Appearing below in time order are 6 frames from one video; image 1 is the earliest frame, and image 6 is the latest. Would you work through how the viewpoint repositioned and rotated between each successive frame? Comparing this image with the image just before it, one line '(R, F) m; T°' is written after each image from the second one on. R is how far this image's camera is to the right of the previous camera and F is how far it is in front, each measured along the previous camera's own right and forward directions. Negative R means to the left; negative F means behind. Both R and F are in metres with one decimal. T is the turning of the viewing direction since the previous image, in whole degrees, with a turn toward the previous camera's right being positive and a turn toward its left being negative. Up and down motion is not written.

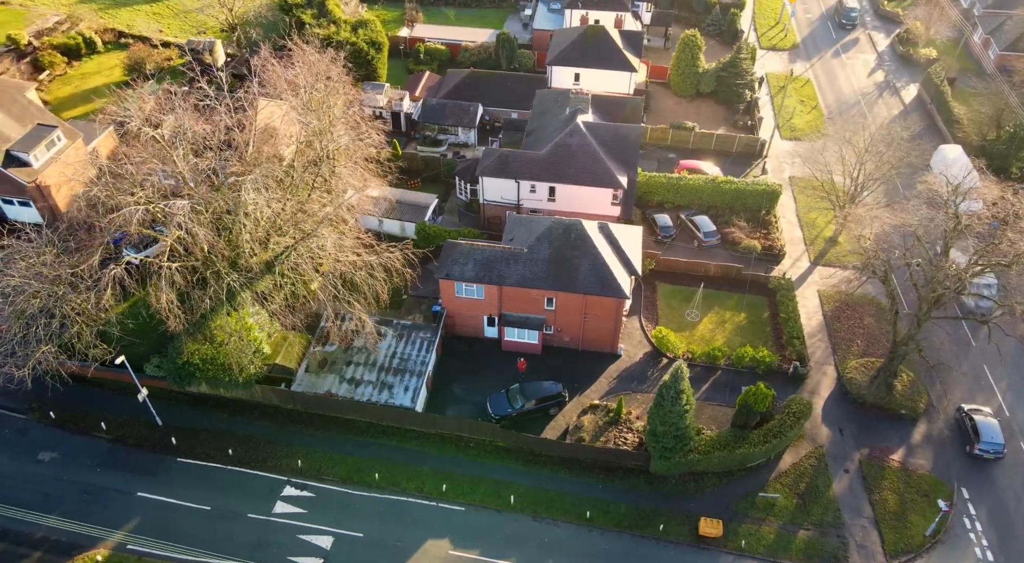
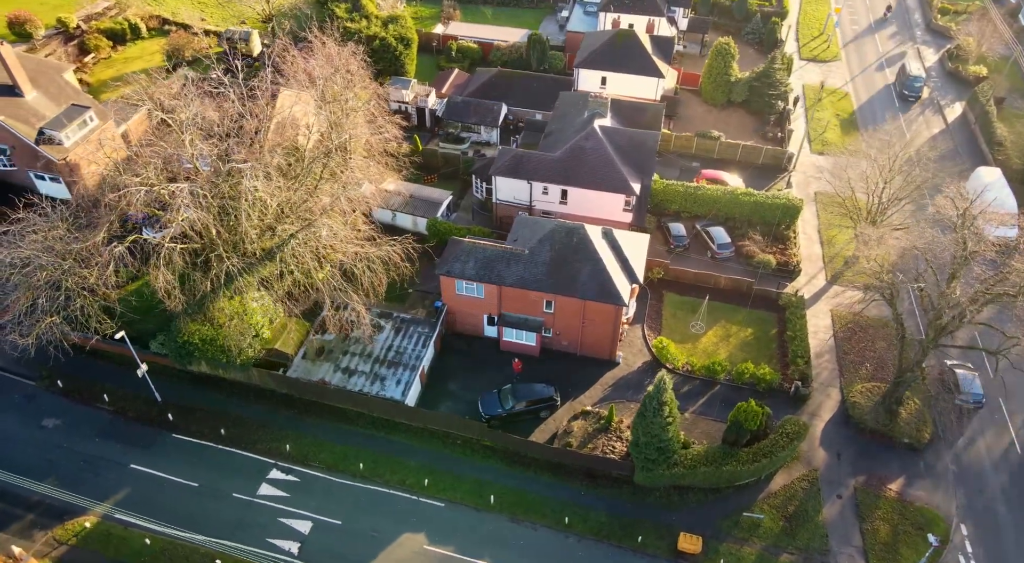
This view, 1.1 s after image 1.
(+2.5, +0.1) m; -4°
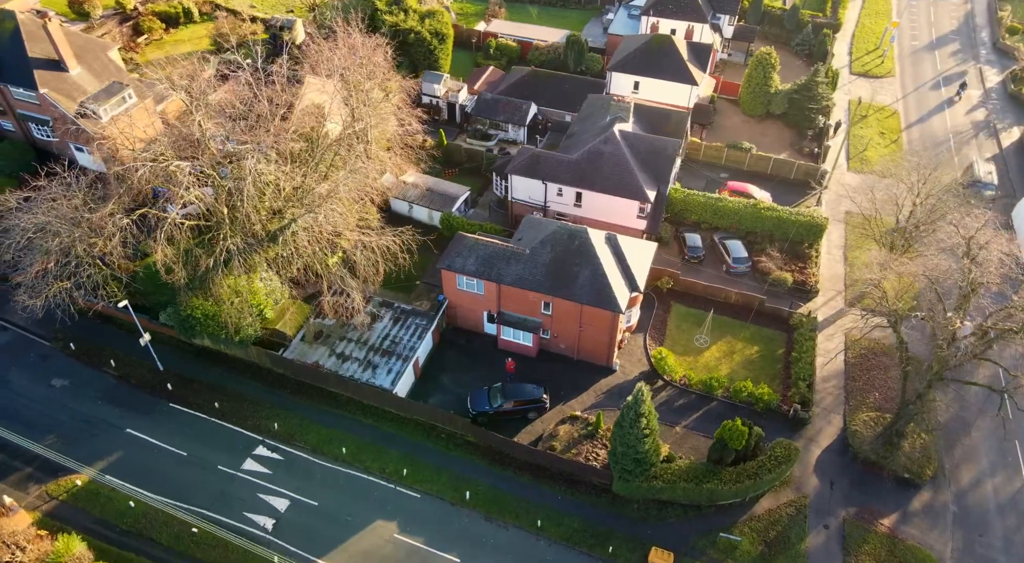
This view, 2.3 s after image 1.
(+3.1, +0.1) m; -4°
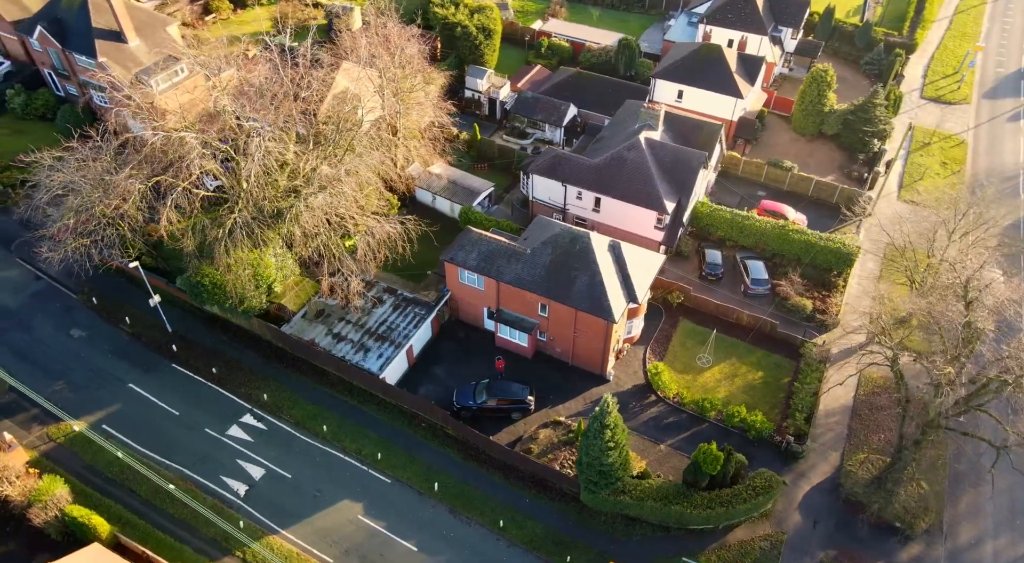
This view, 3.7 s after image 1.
(+4.2, +0.3) m; -6°
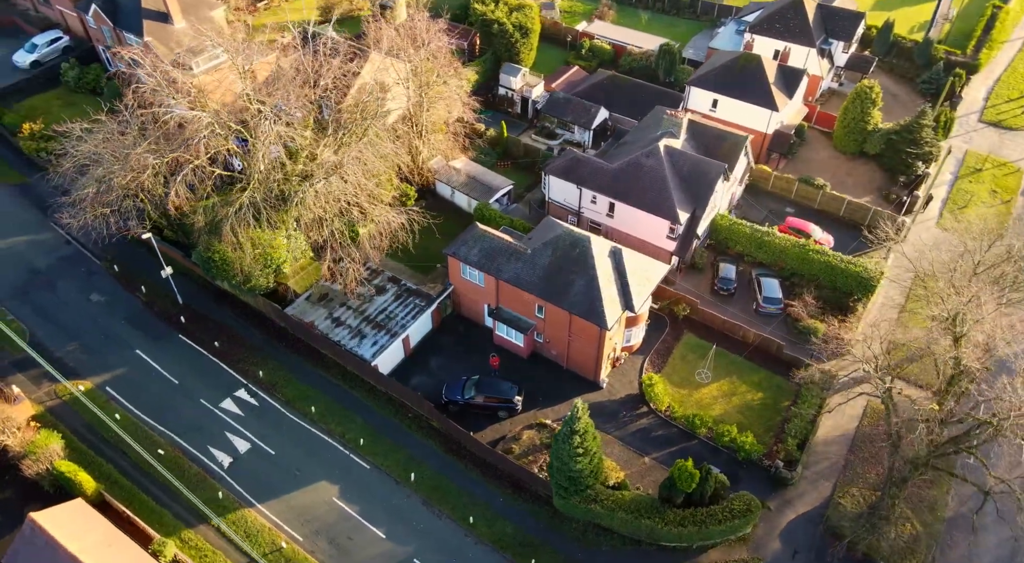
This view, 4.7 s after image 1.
(+3.4, +0.2) m; -5°
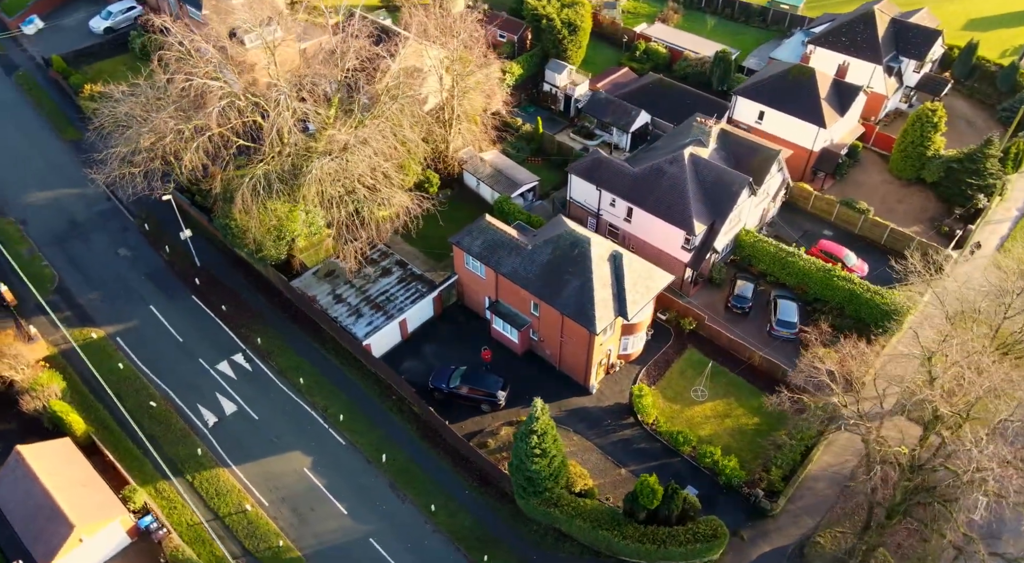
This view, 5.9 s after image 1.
(+4.4, +0.6) m; -6°
